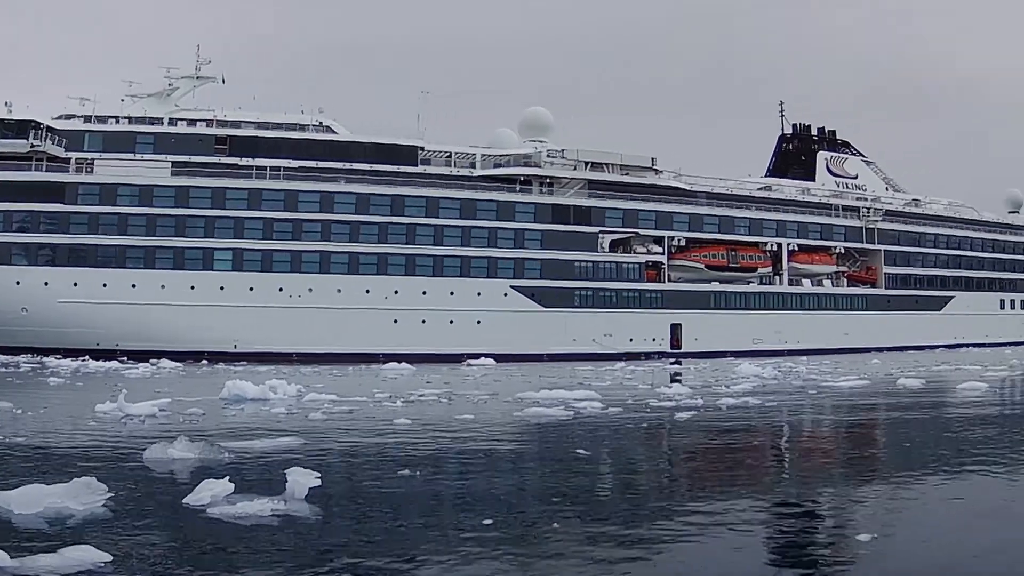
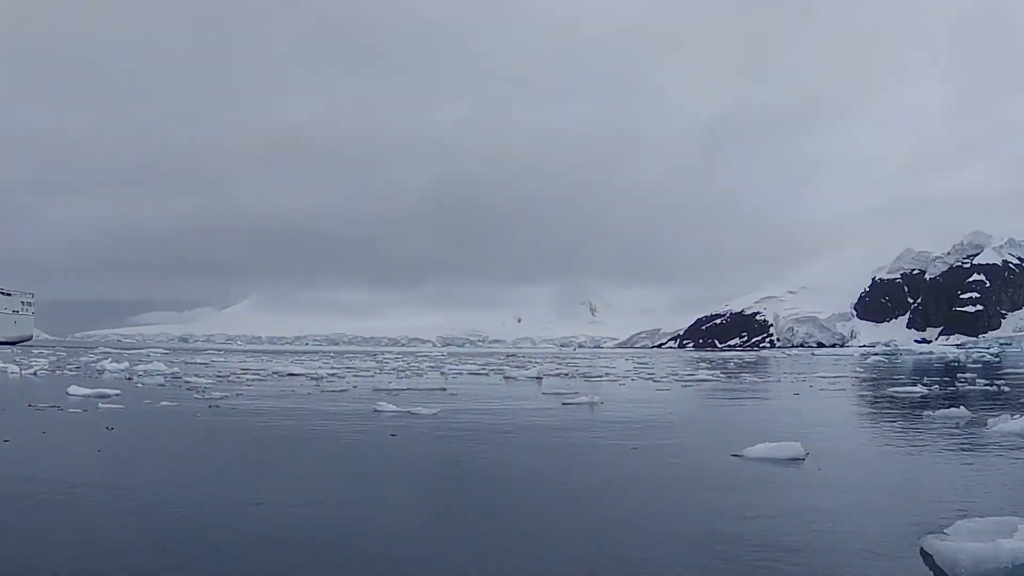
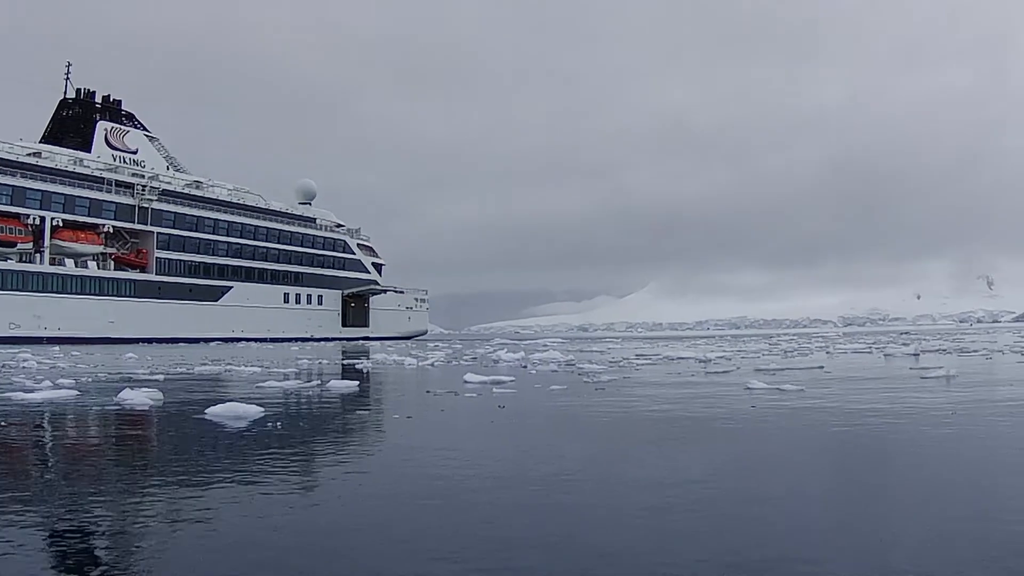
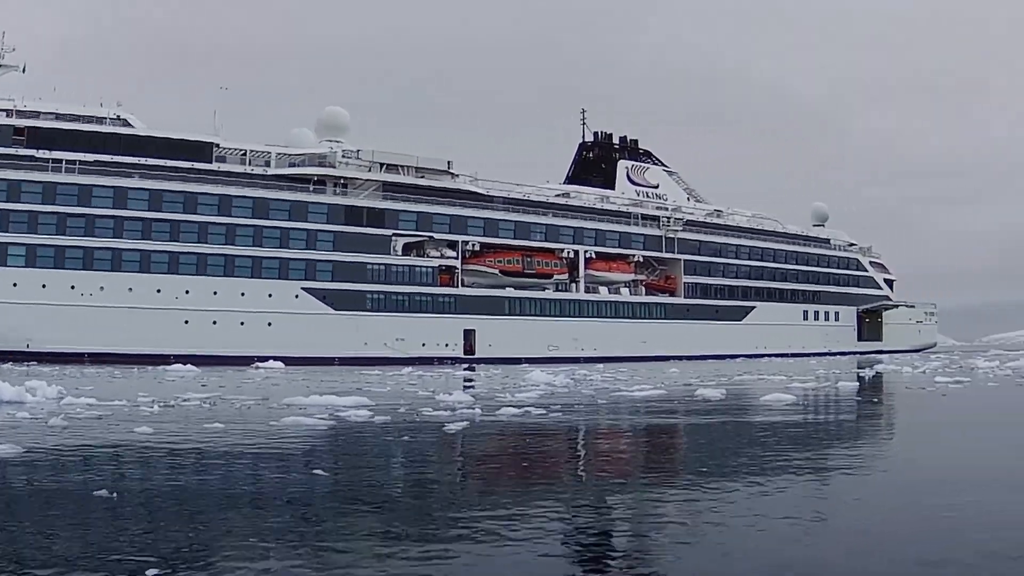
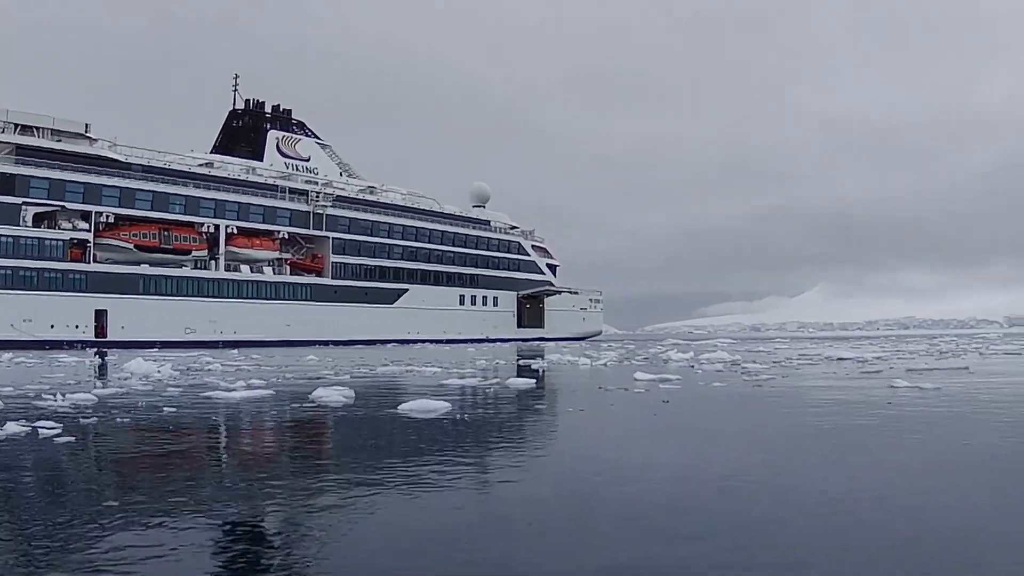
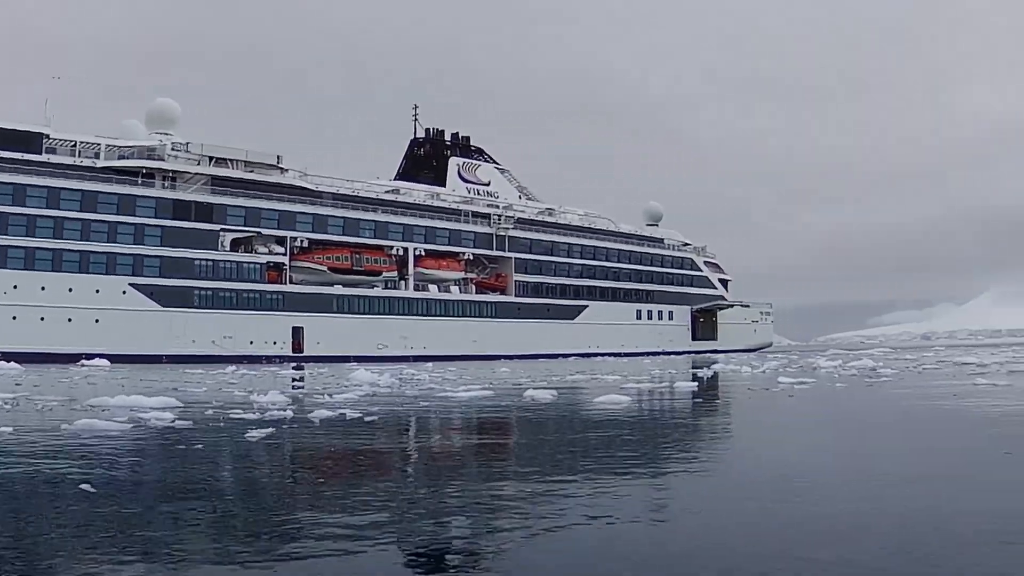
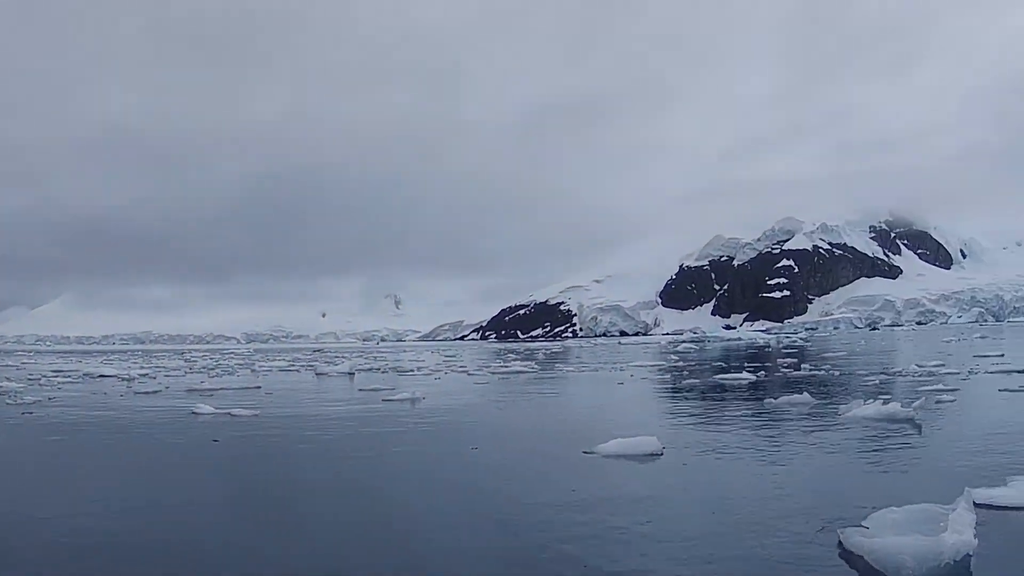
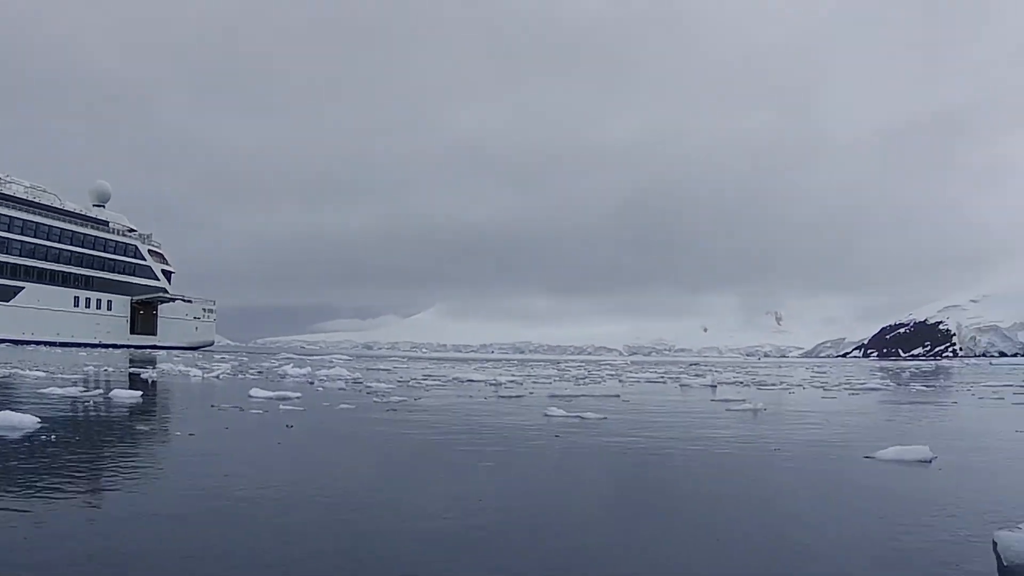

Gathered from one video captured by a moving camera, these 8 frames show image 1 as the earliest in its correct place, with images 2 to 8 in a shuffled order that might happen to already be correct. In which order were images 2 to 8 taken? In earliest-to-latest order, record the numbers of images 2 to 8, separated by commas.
4, 6, 5, 3, 8, 2, 7
